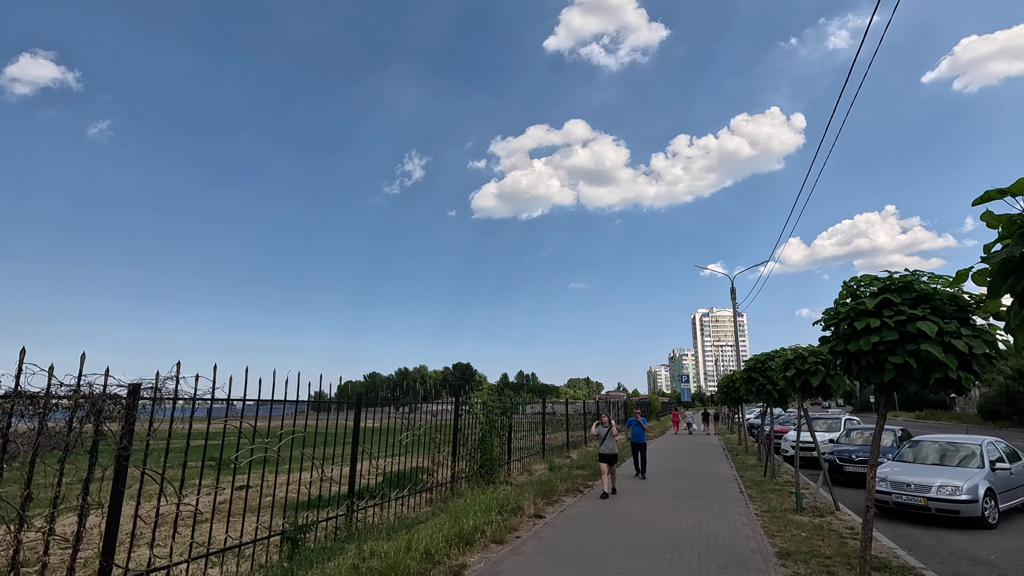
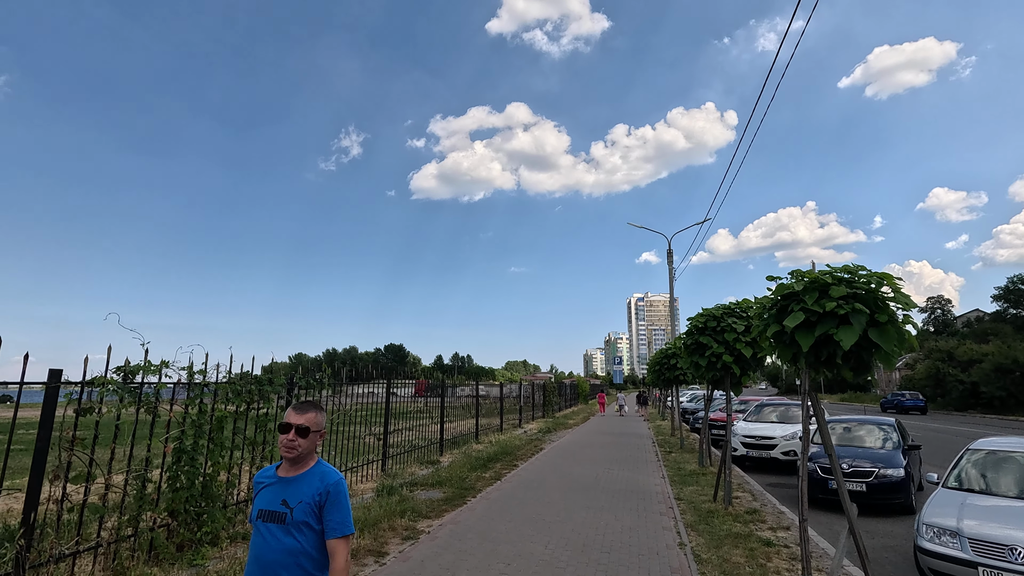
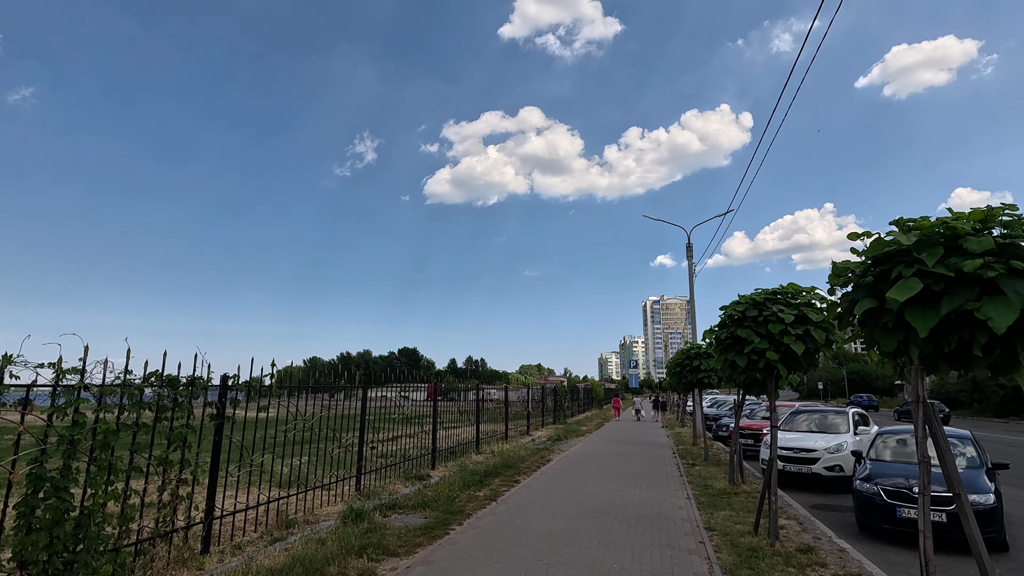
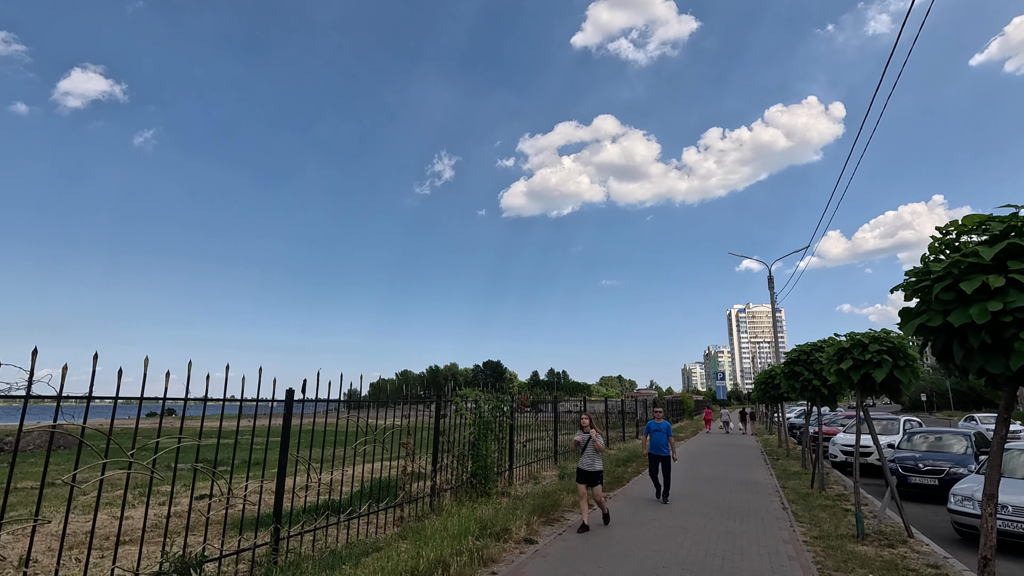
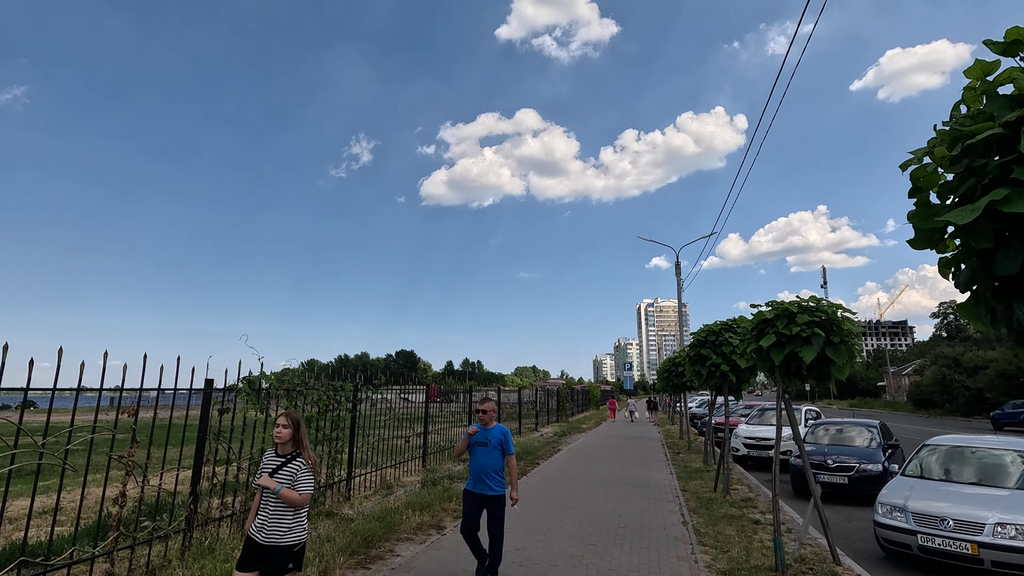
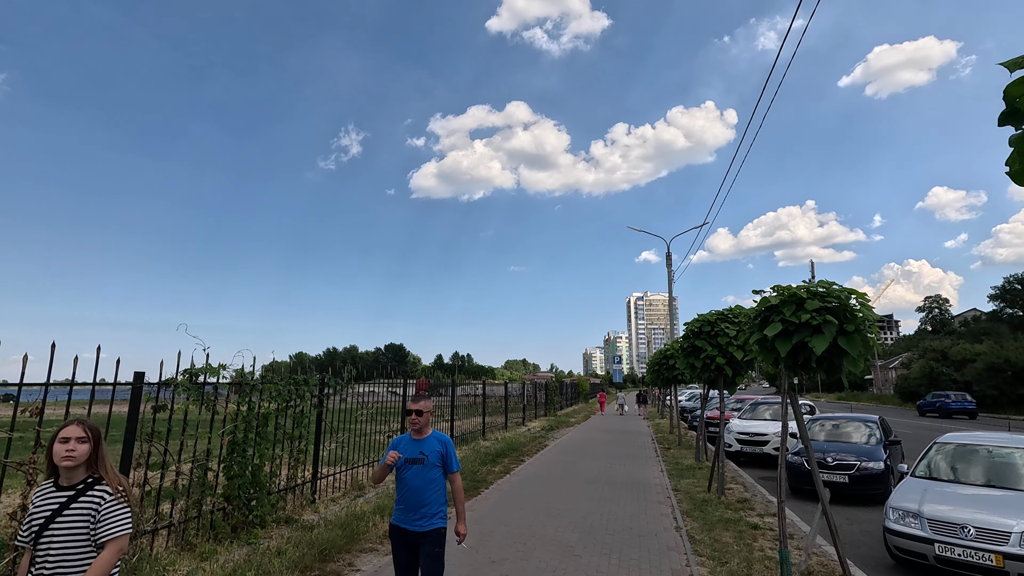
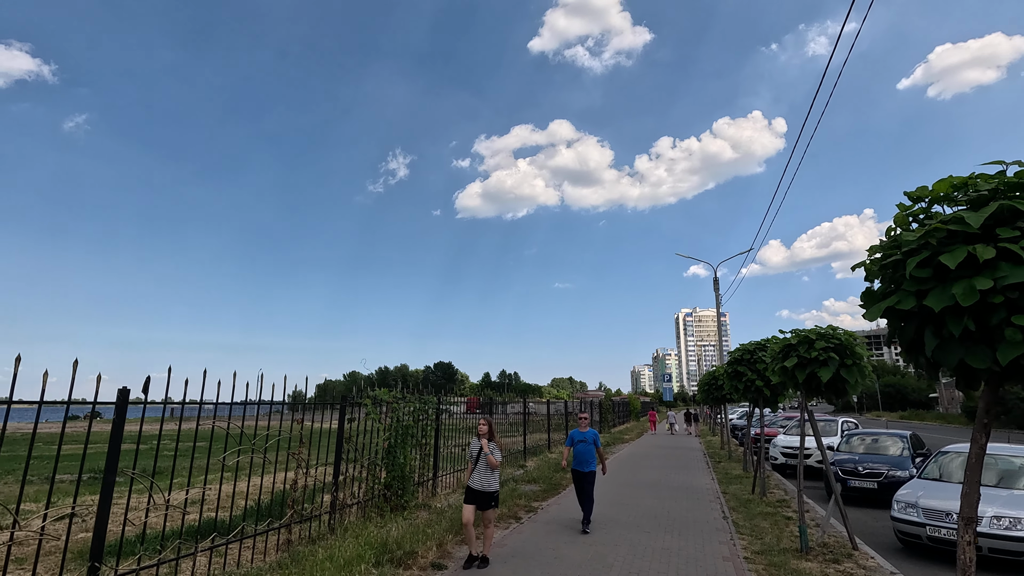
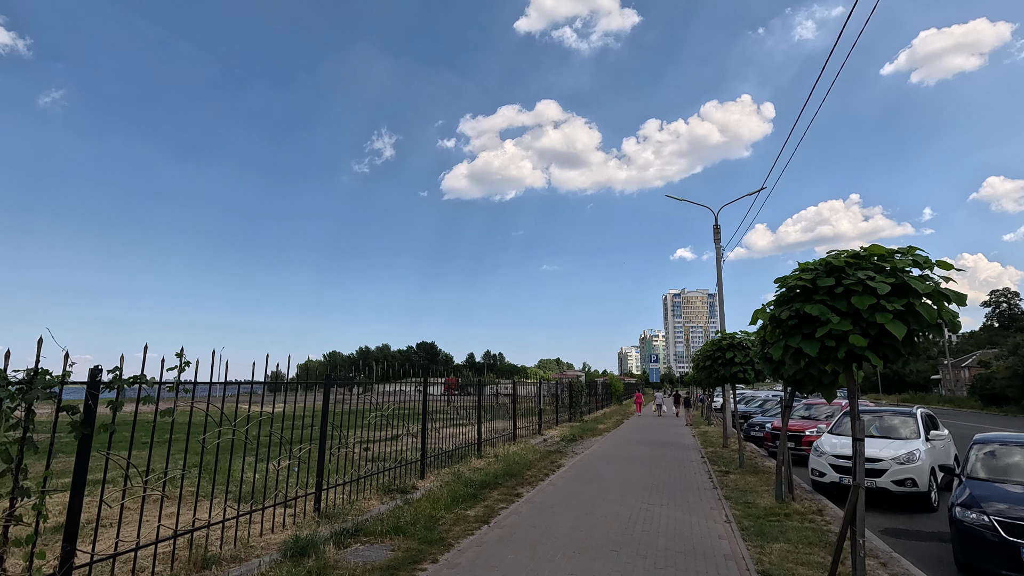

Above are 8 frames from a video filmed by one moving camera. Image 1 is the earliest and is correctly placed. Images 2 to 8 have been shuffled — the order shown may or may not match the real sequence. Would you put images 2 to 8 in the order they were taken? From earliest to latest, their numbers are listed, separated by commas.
4, 7, 5, 6, 2, 3, 8
